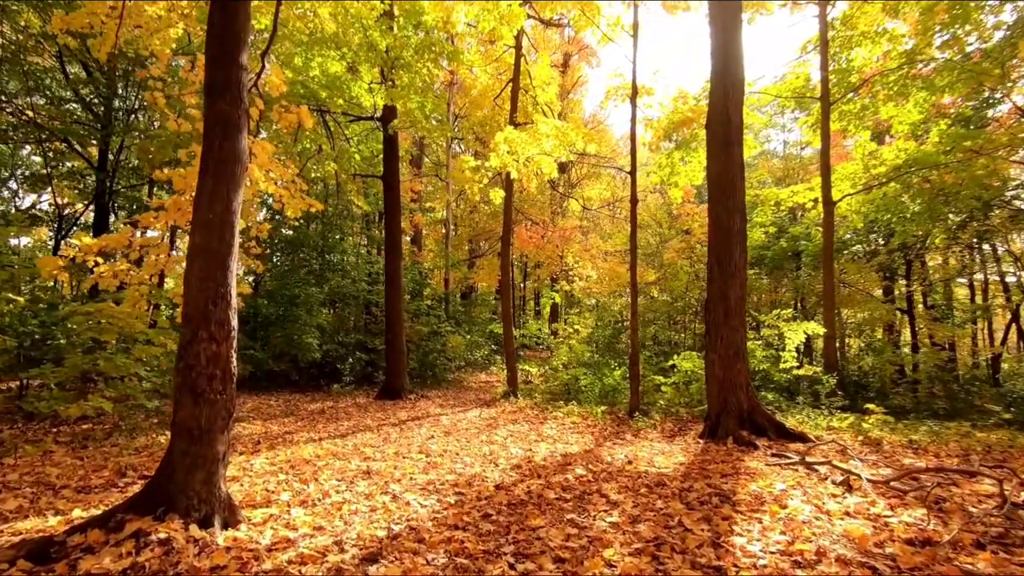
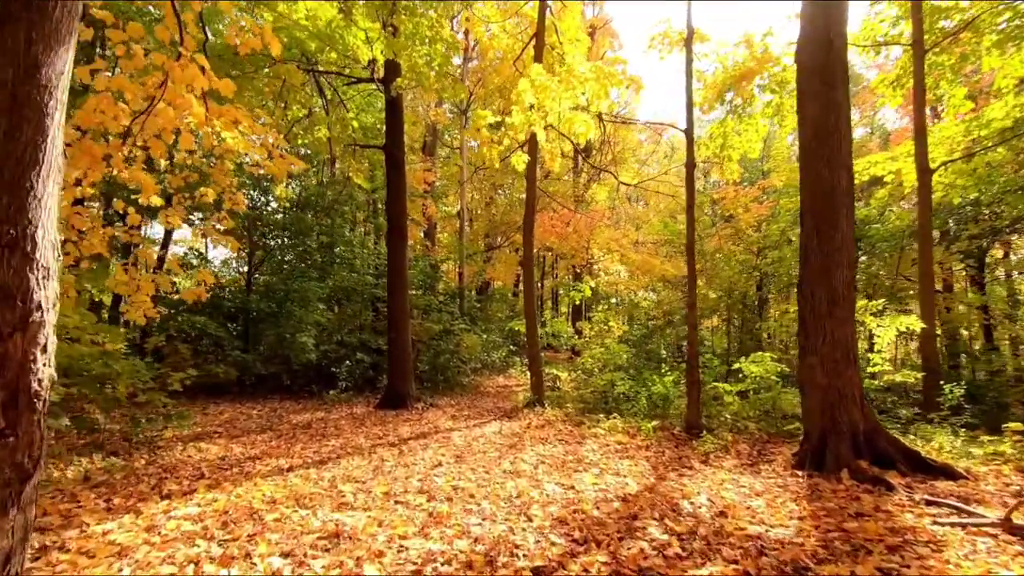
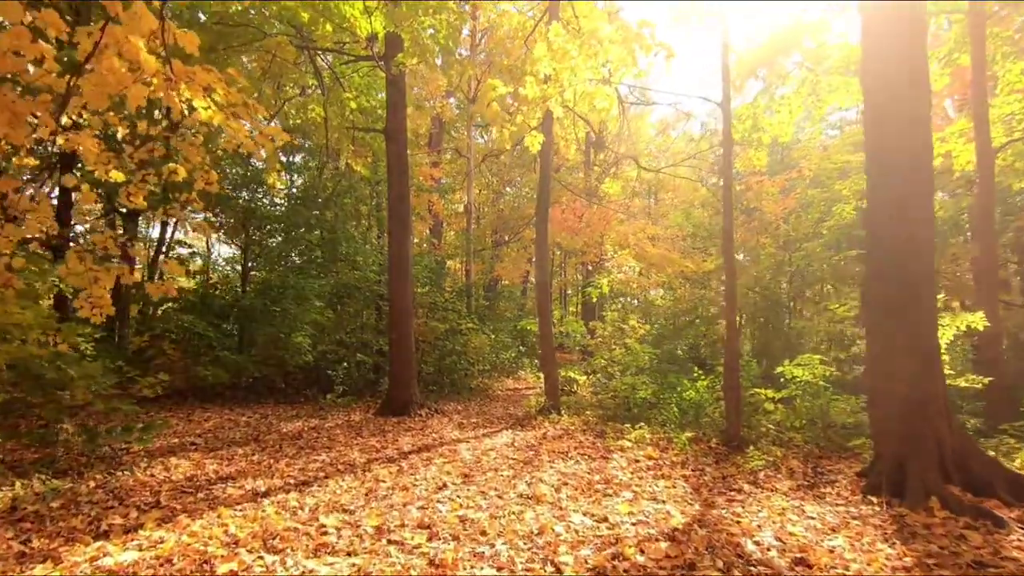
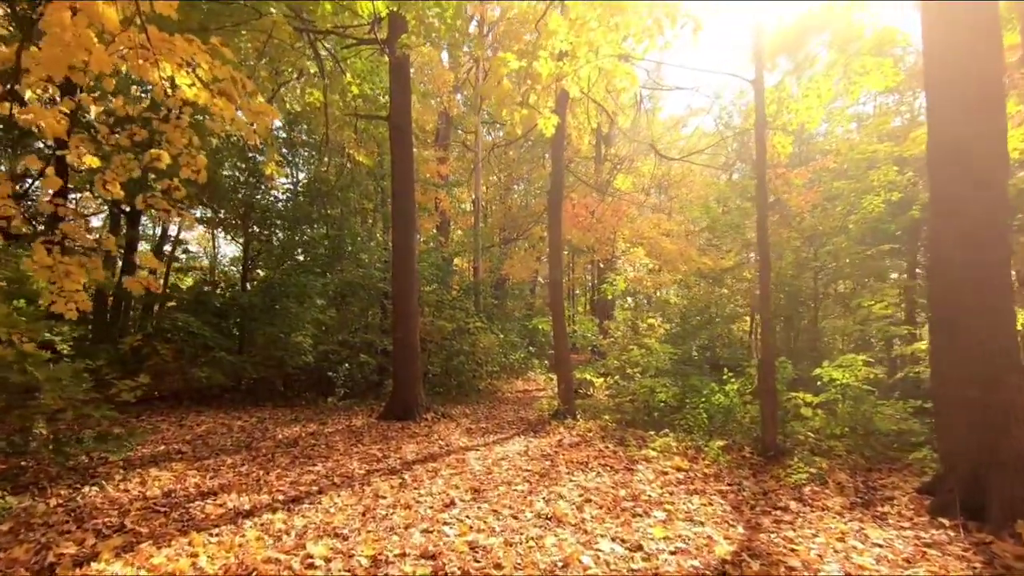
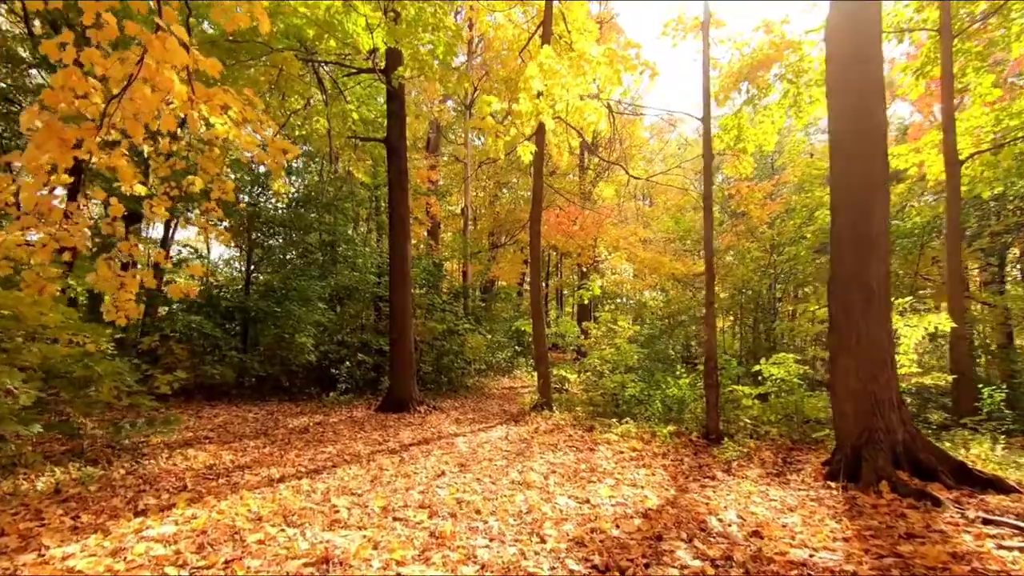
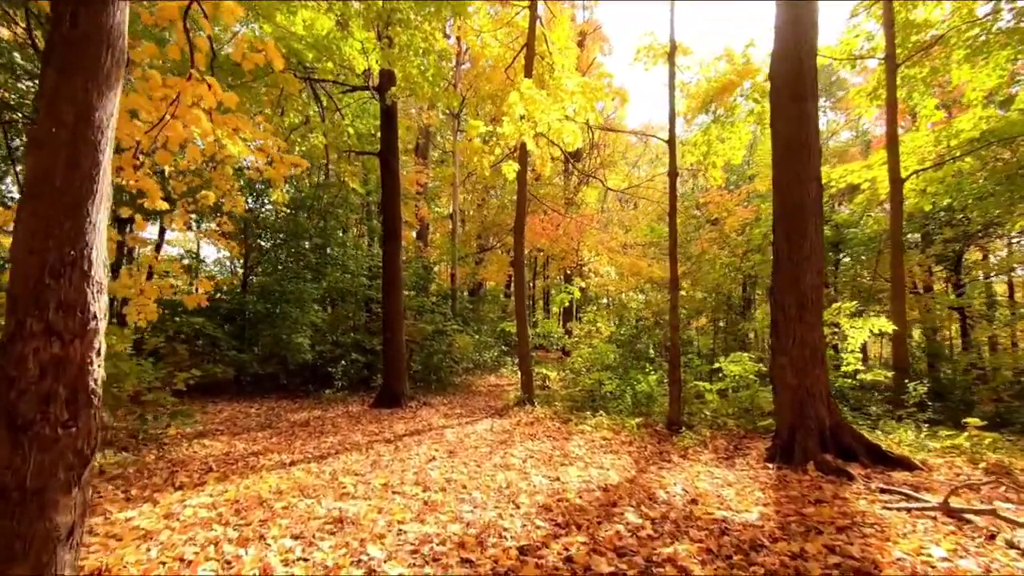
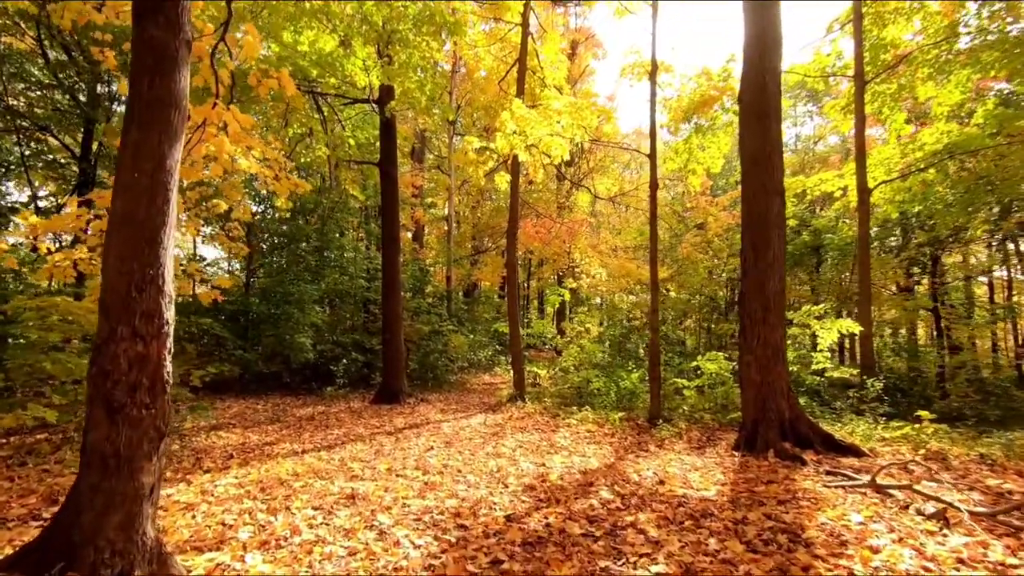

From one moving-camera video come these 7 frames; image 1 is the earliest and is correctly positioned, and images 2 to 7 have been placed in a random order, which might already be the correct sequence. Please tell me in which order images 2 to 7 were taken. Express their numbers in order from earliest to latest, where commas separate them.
7, 6, 2, 5, 3, 4
